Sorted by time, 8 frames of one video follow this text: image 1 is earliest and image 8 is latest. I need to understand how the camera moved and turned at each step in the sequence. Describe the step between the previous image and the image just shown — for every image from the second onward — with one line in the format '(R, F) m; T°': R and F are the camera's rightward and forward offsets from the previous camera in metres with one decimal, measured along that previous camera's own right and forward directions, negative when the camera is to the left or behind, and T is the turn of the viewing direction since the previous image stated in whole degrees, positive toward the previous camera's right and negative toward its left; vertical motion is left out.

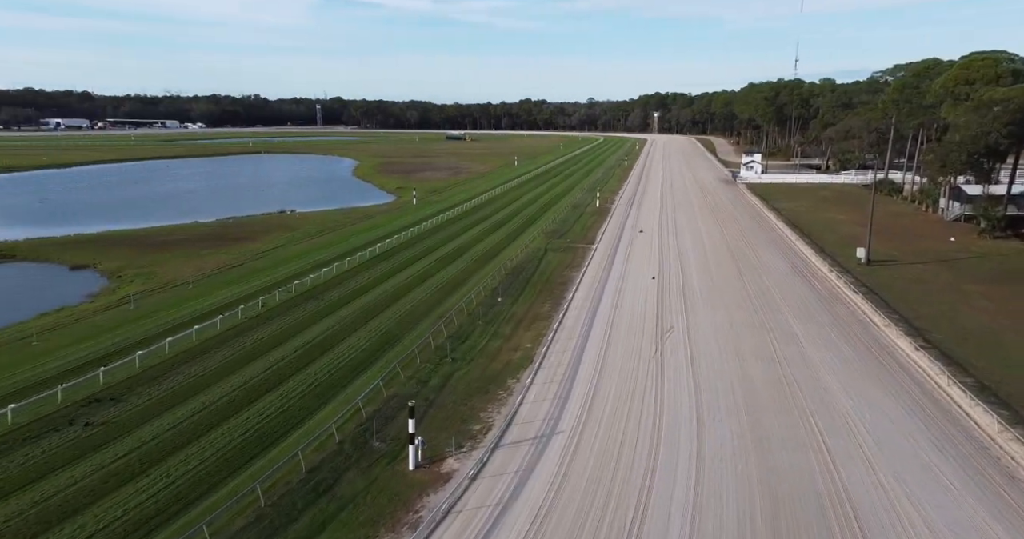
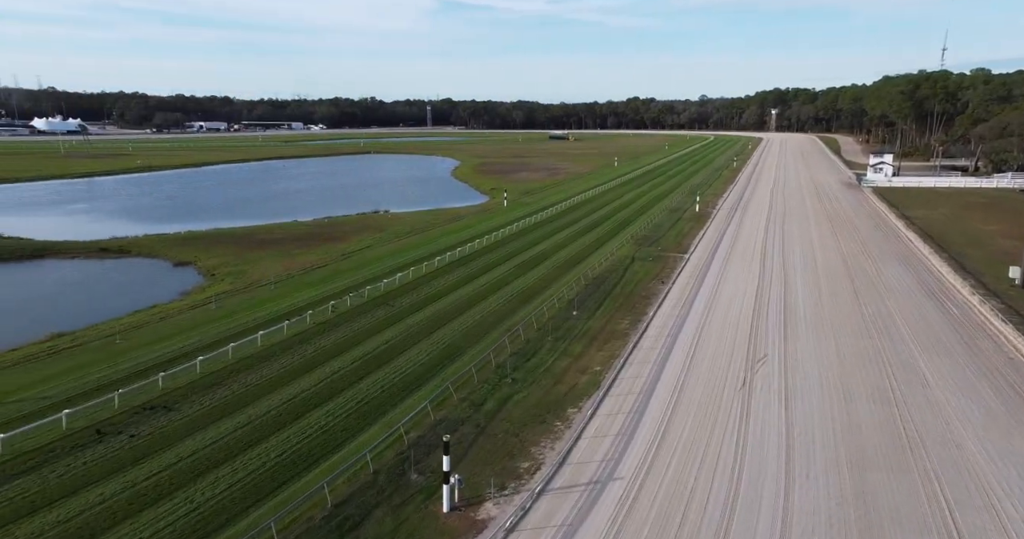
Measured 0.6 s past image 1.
(+1.5, +2.6) m; -9°
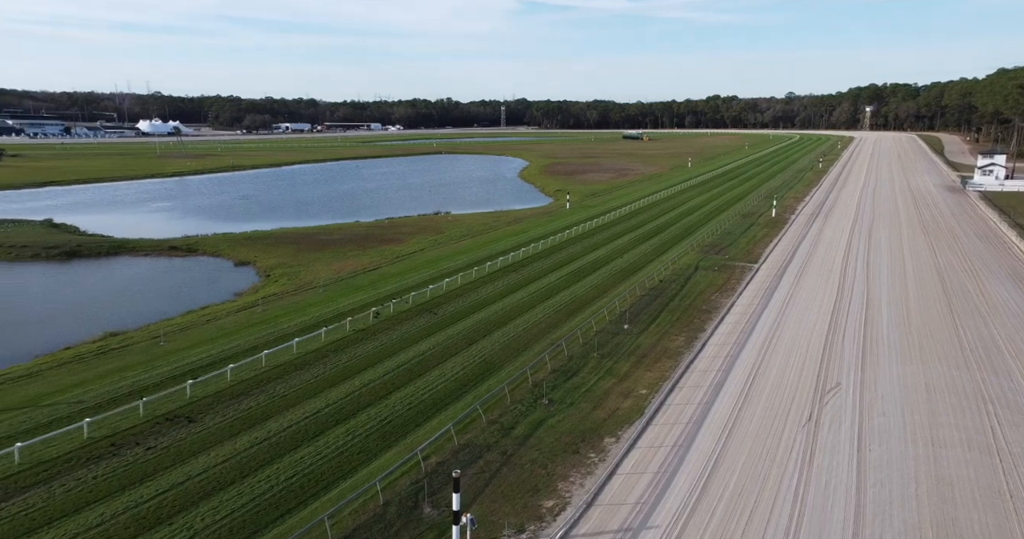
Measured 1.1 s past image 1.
(+1.2, +2.1) m; -6°
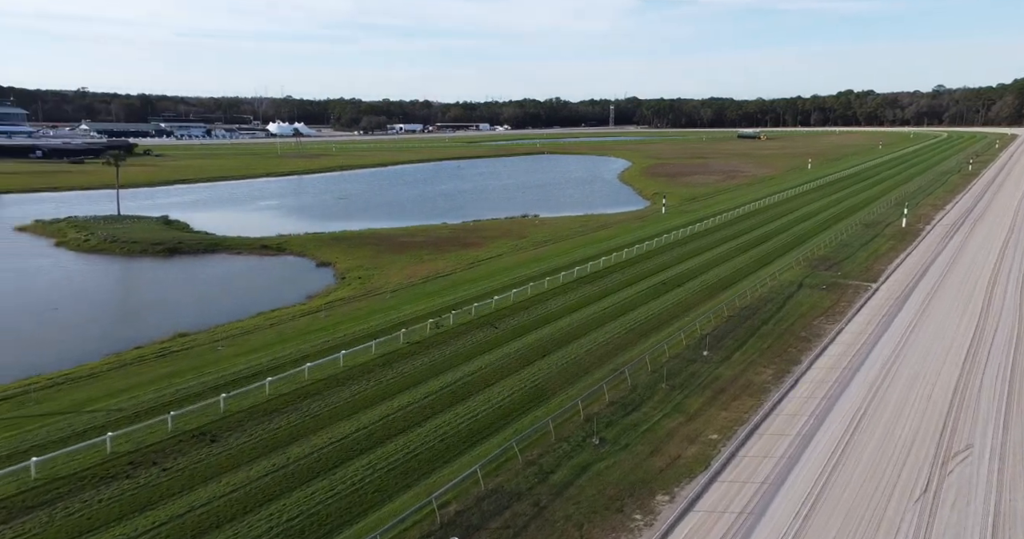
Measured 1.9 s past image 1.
(+1.7, +2.9) m; -9°
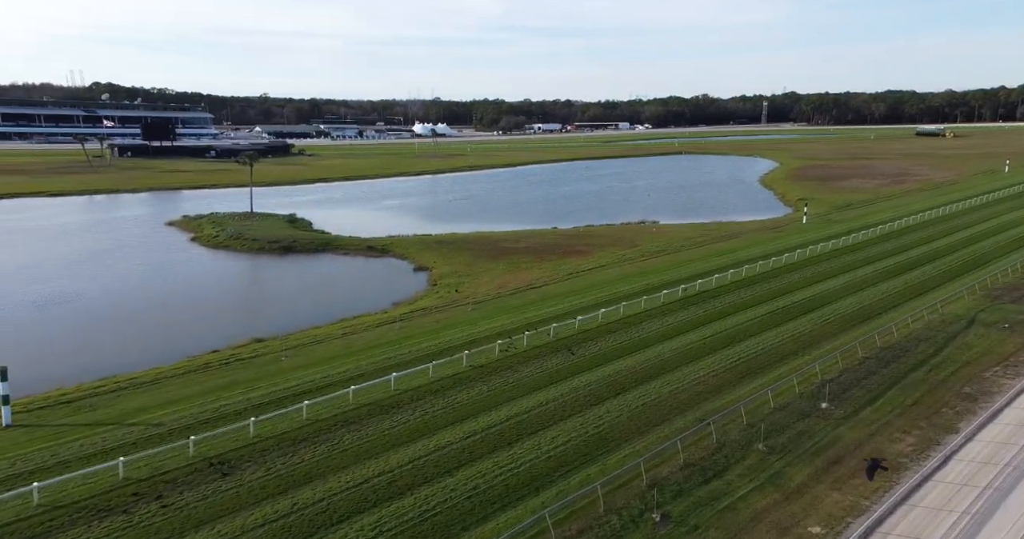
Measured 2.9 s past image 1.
(+2.0, +3.7) m; -12°
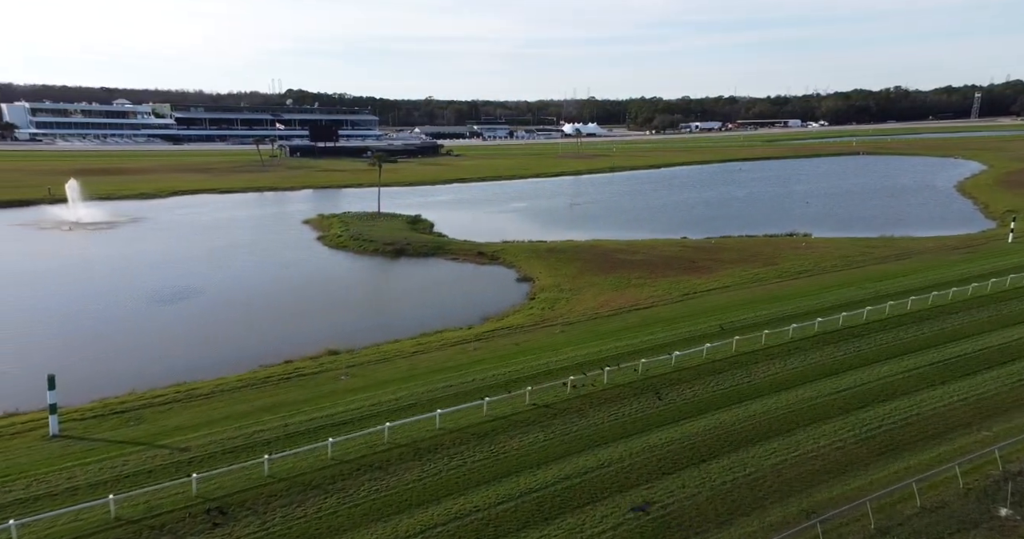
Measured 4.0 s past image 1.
(+2.1, +3.9) m; -12°
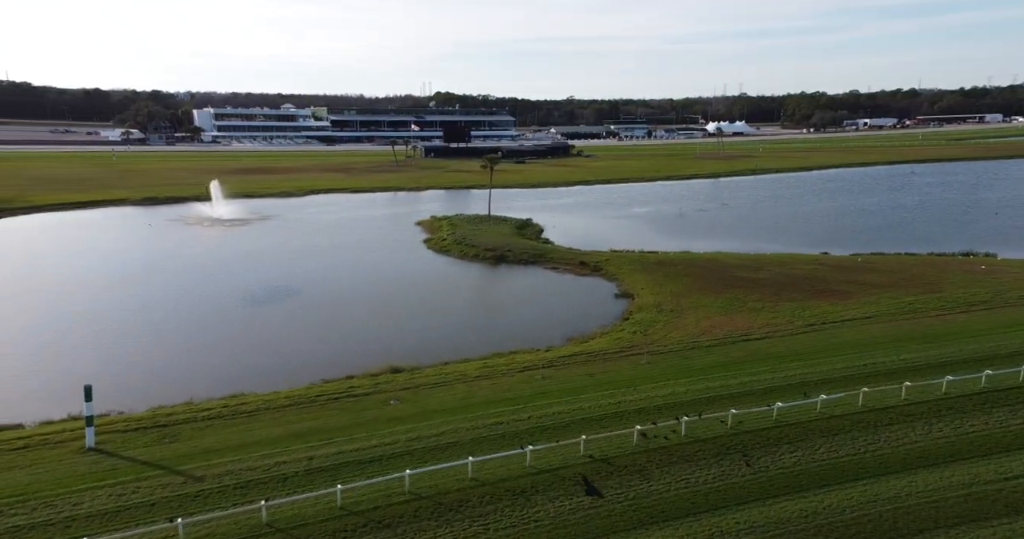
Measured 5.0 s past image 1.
(+1.8, +3.3) m; -11°
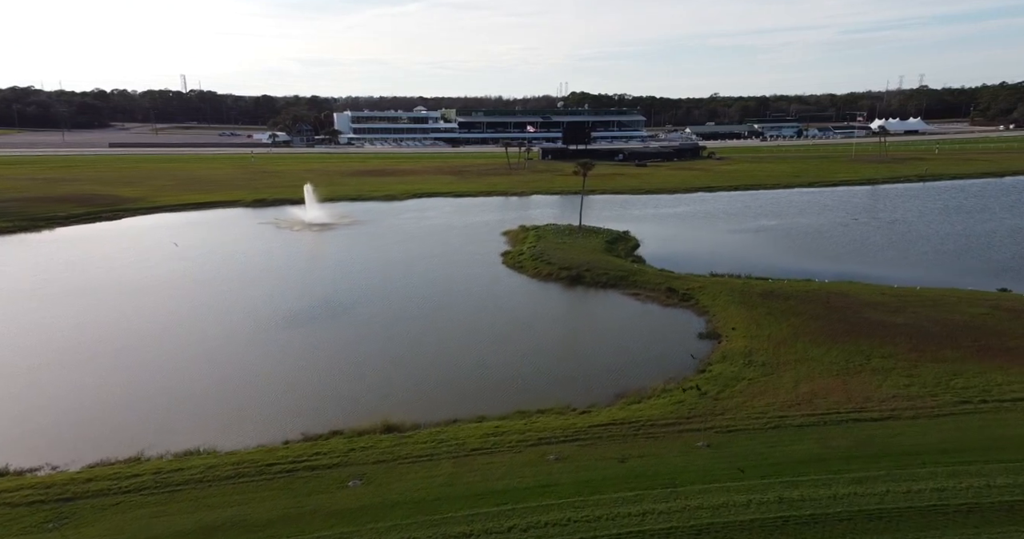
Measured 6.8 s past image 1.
(+2.7, +5.4) m; -11°
